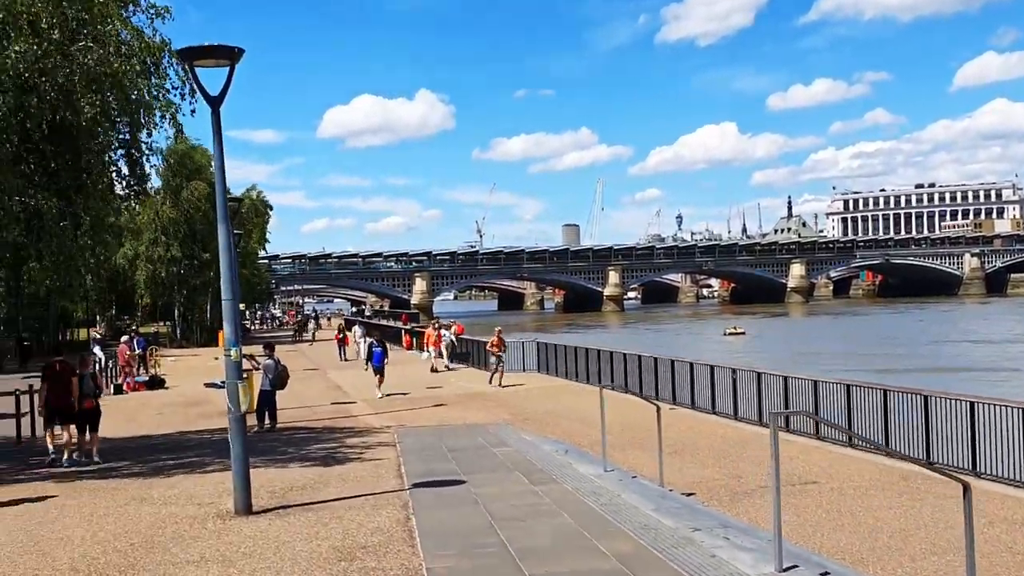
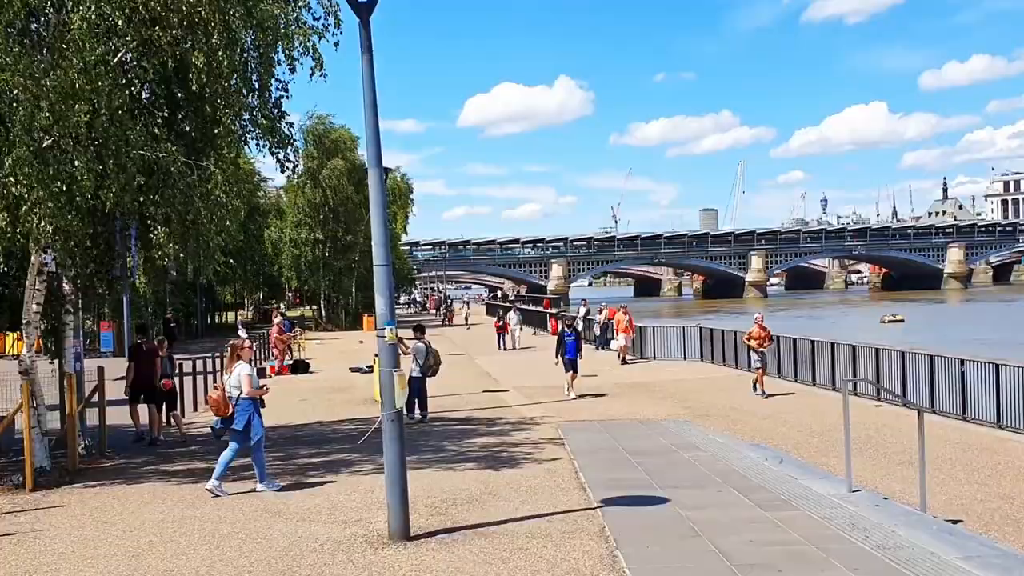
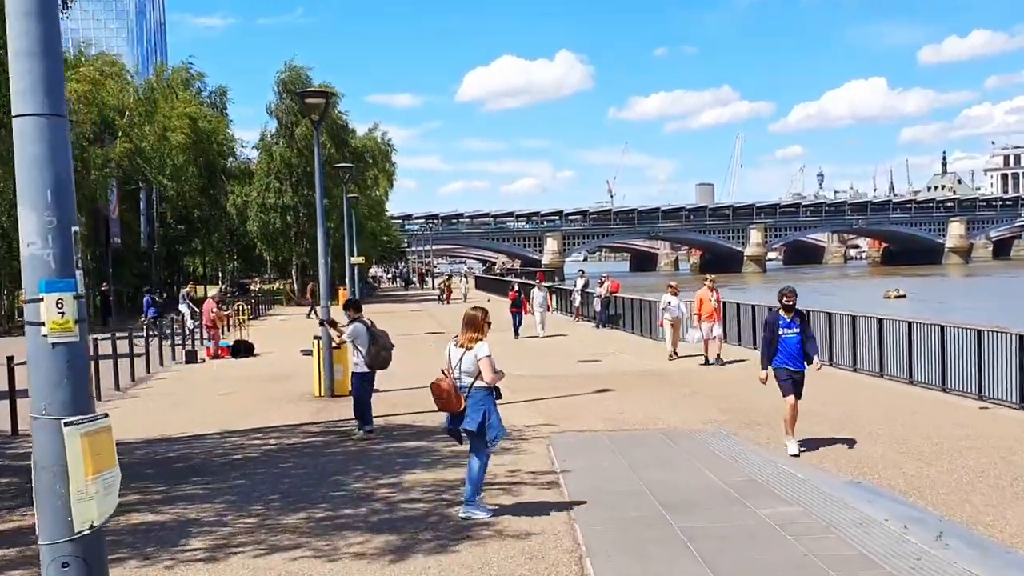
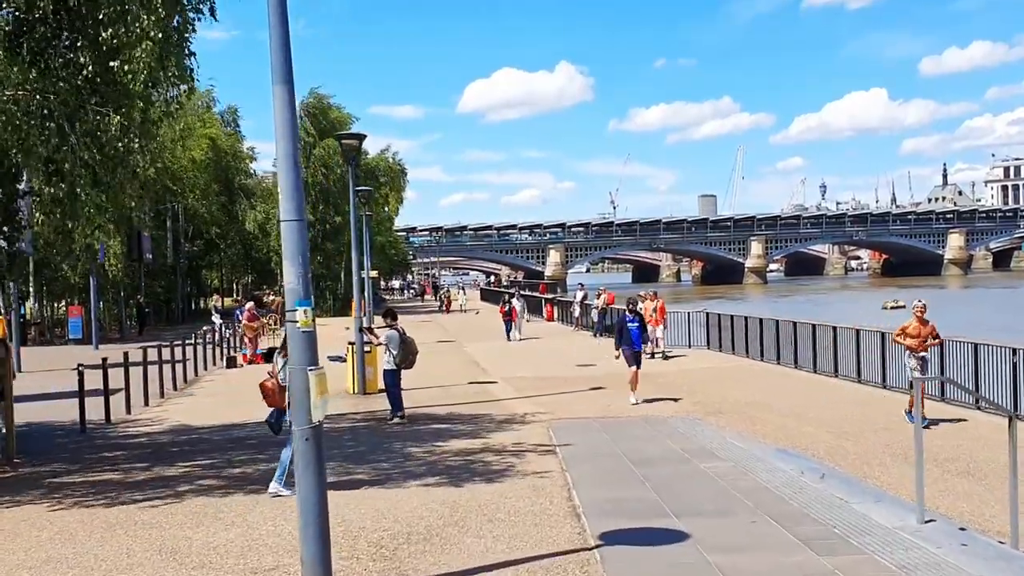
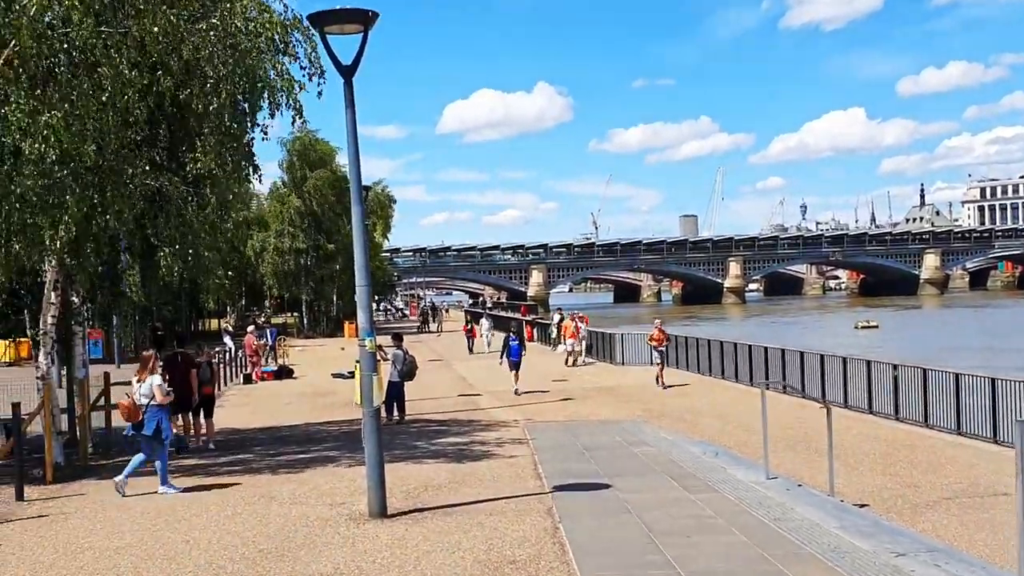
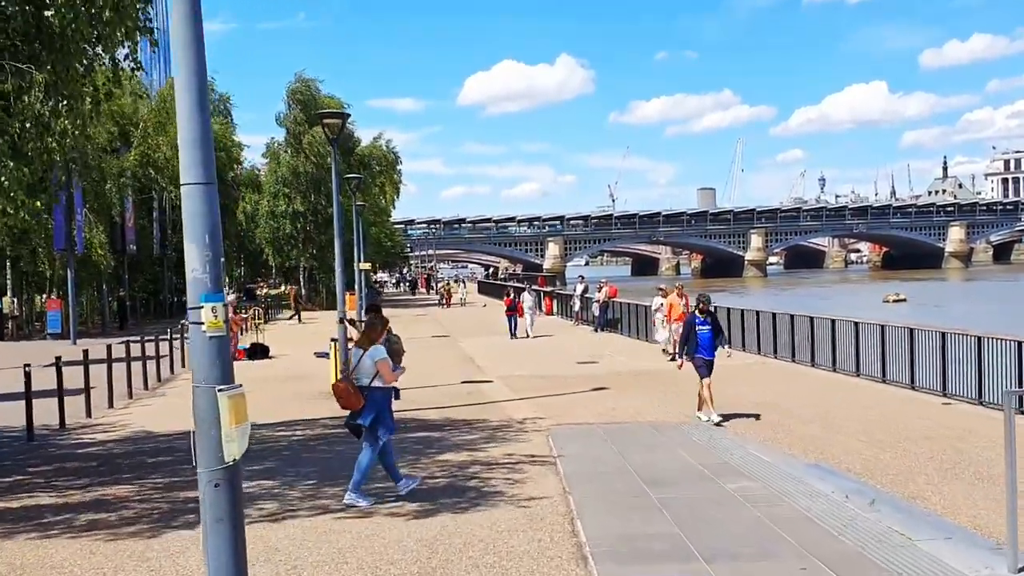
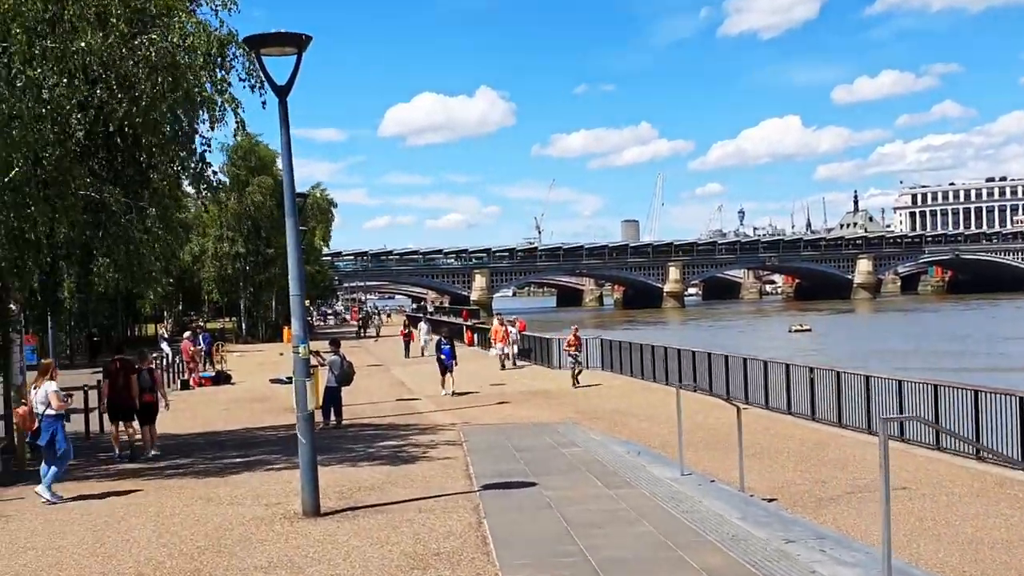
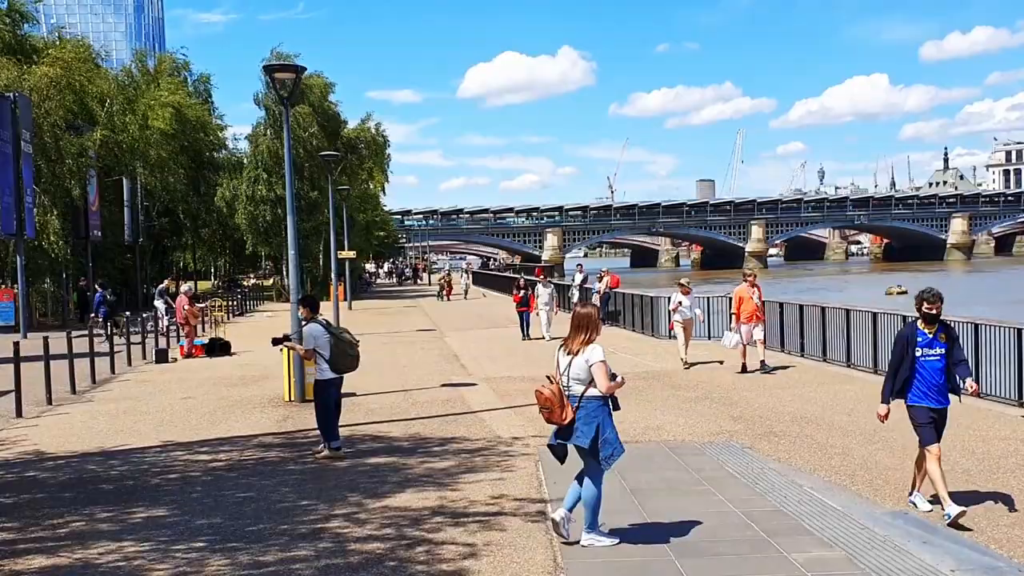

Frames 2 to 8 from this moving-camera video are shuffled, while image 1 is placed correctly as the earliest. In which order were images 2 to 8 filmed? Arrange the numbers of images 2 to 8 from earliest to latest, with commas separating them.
7, 5, 2, 4, 6, 3, 8
